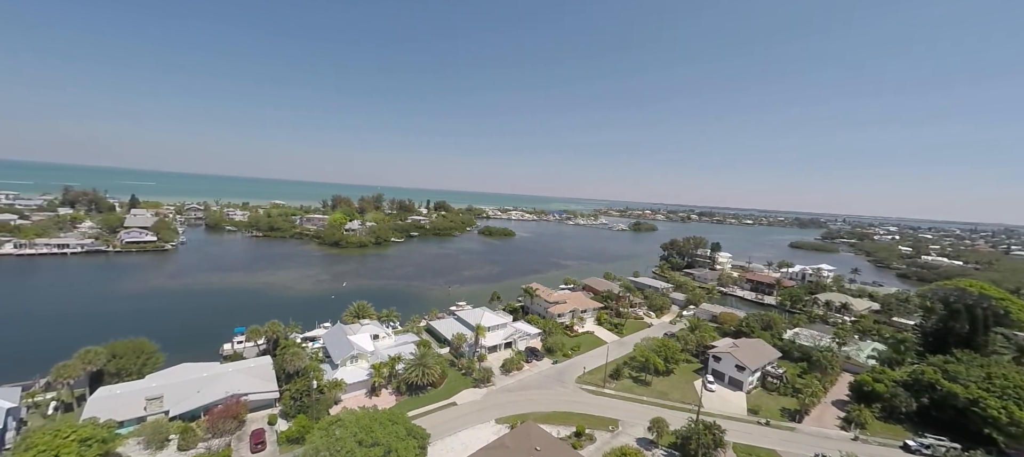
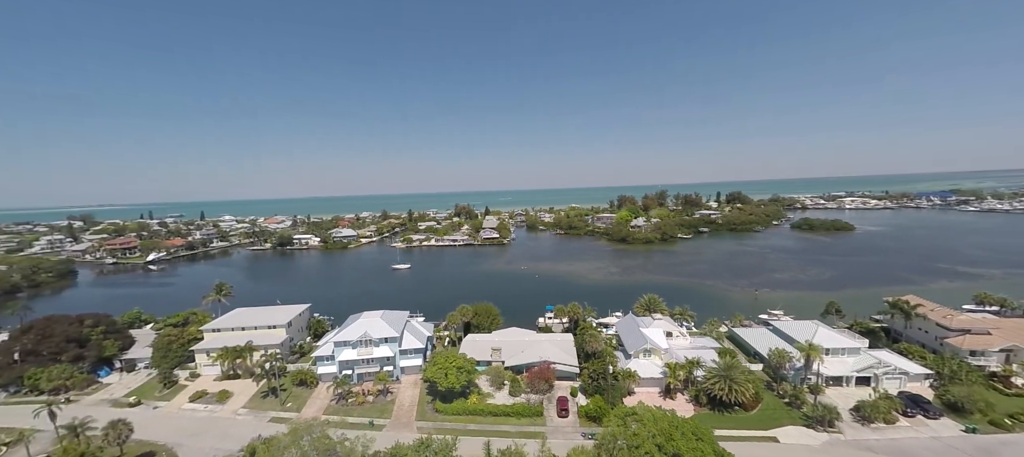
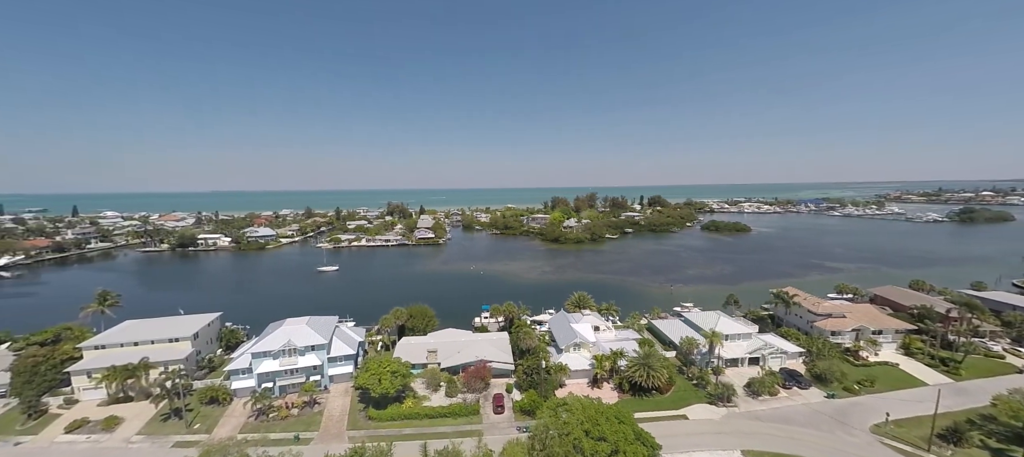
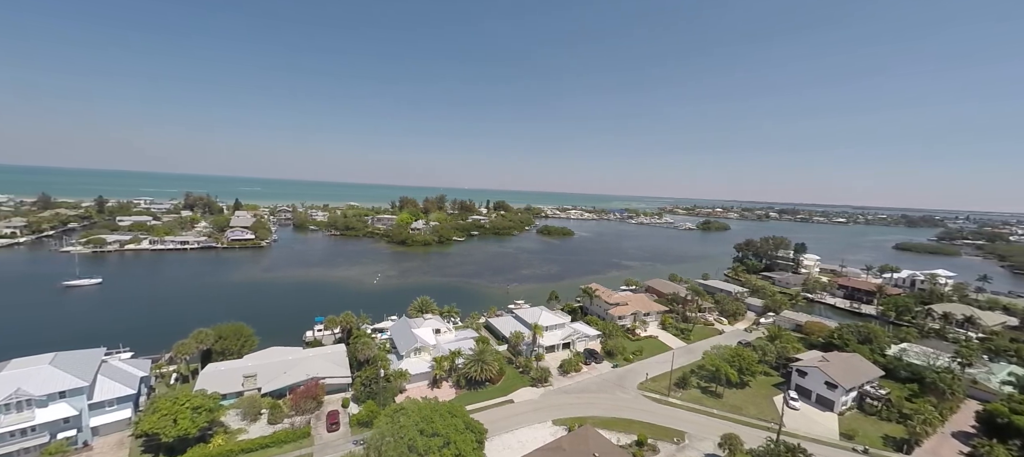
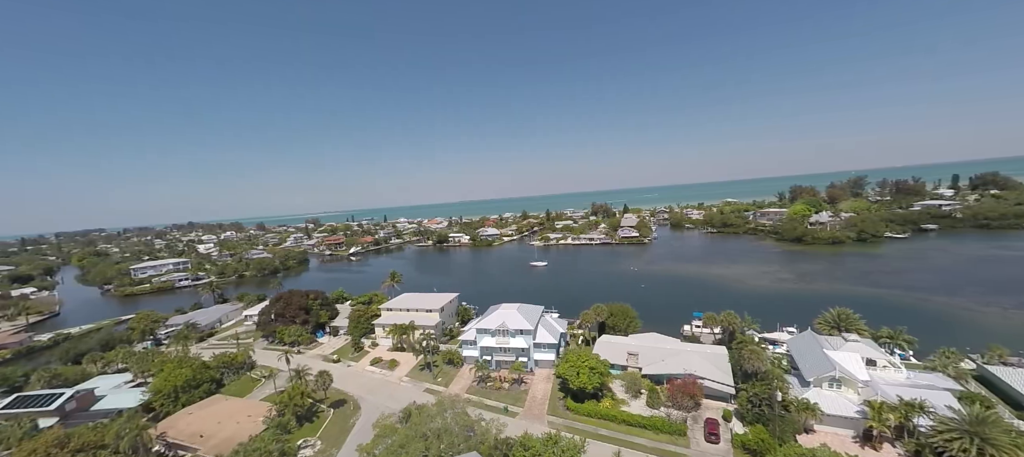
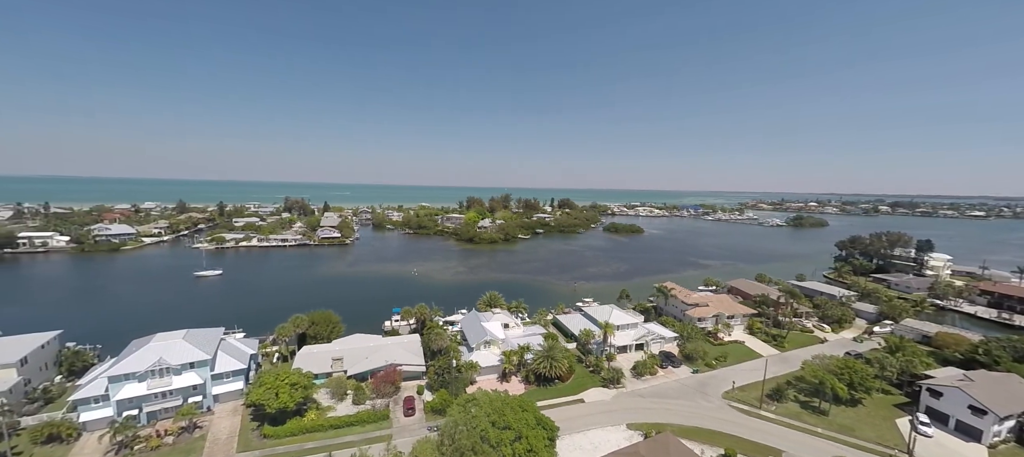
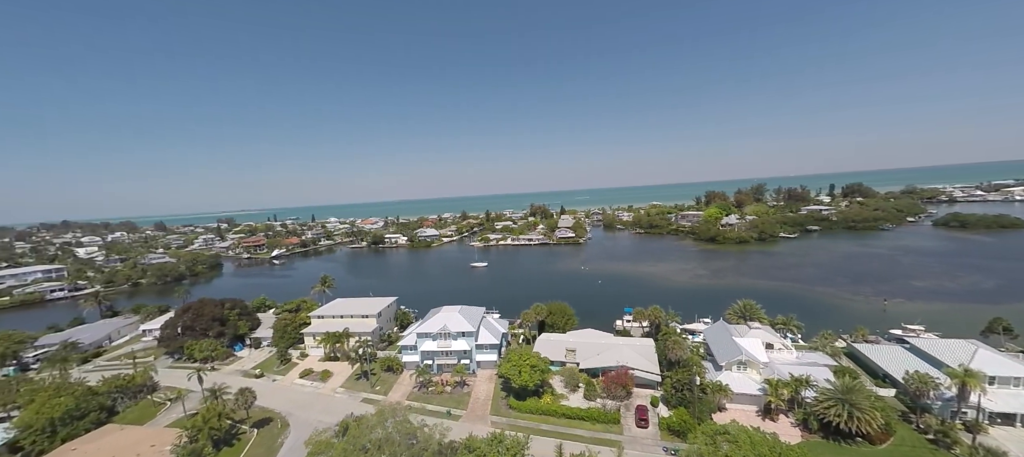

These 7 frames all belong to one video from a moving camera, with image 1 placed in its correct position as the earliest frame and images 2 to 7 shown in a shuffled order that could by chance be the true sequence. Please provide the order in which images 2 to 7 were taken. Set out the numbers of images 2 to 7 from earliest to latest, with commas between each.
4, 6, 3, 2, 7, 5
